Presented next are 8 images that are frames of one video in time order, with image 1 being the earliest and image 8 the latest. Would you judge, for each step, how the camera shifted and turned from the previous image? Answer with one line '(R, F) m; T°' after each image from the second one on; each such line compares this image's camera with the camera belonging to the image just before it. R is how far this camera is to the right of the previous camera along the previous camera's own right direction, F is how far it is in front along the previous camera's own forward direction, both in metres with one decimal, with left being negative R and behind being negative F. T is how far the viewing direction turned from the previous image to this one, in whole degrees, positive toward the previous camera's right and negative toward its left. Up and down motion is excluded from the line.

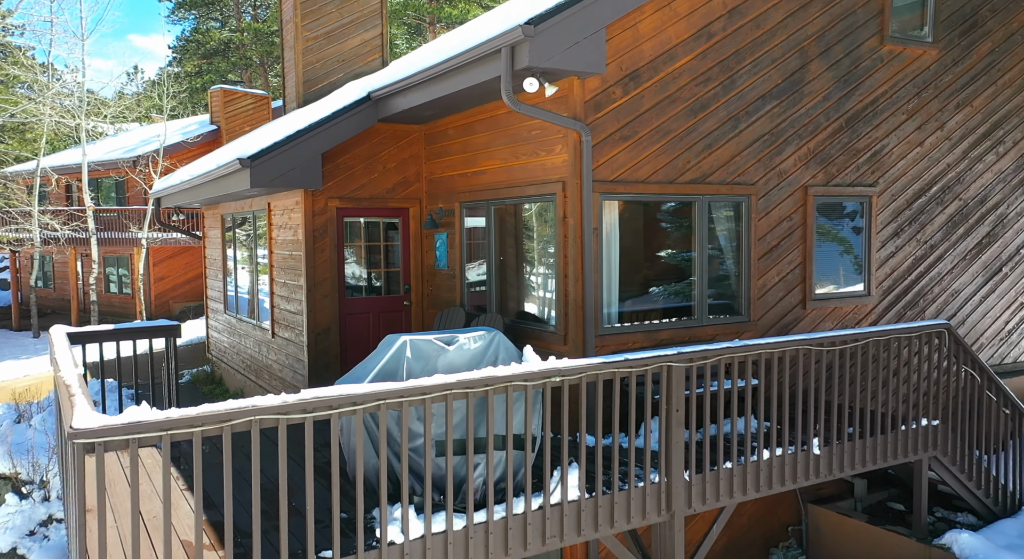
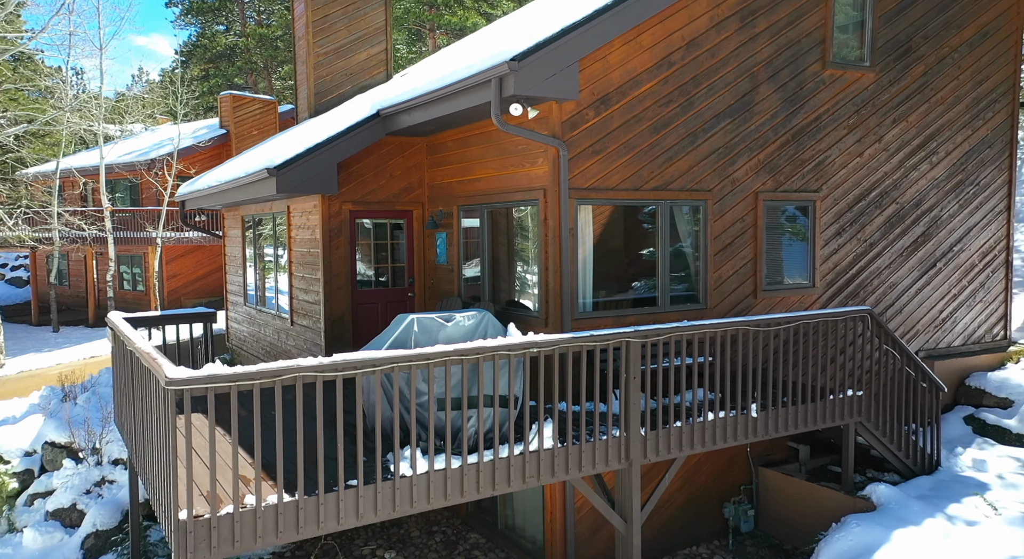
(+0.1, -1.3) m; 0°
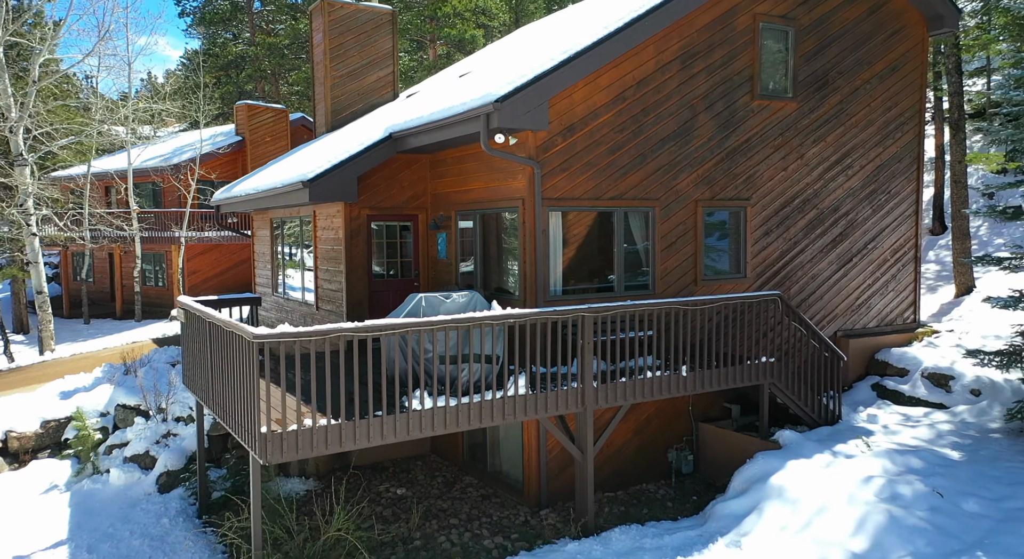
(+0.2, -2.2) m; 0°
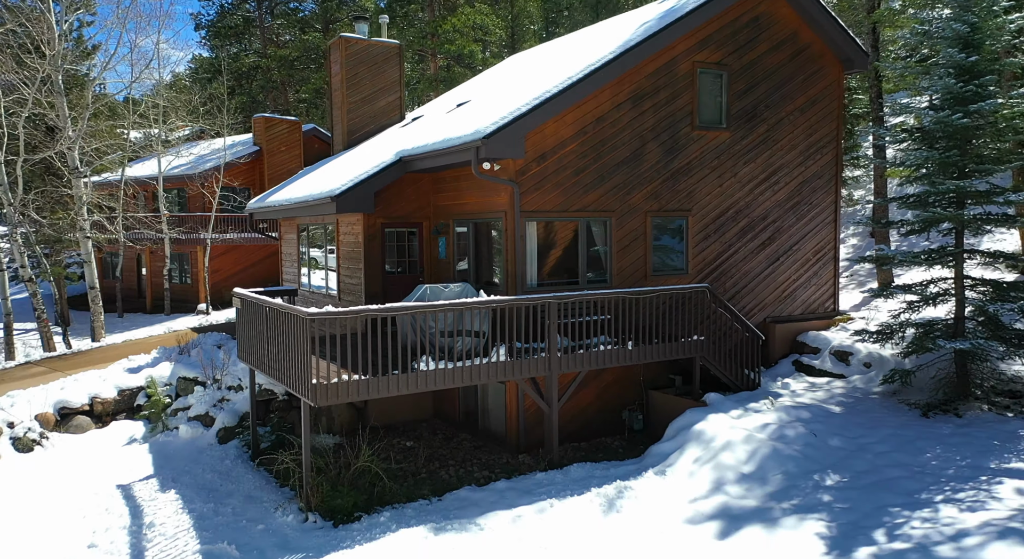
(+0.2, -2.8) m; 0°
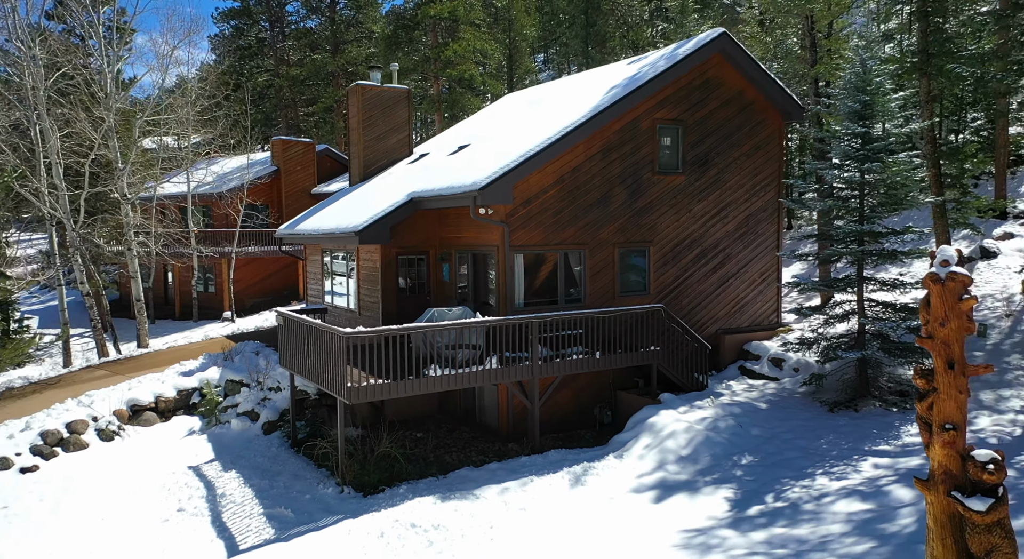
(+0.2, -3.0) m; 0°
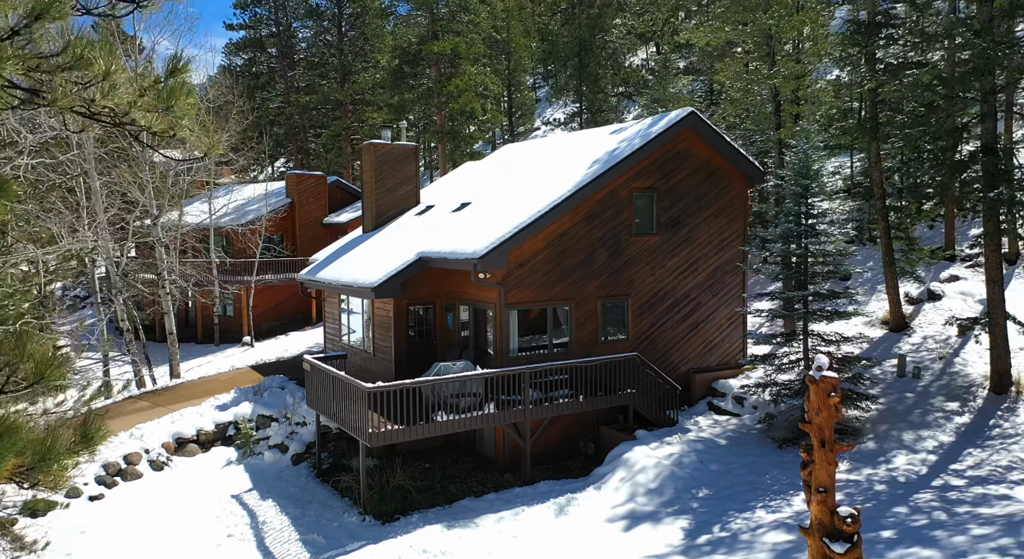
(+0.2, -2.6) m; 0°
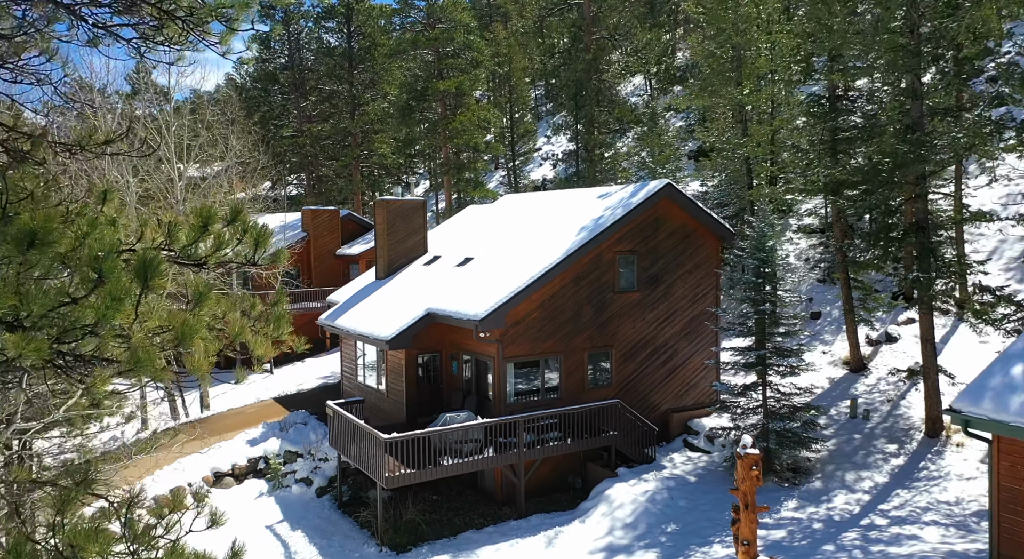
(+0.2, -2.7) m; 0°
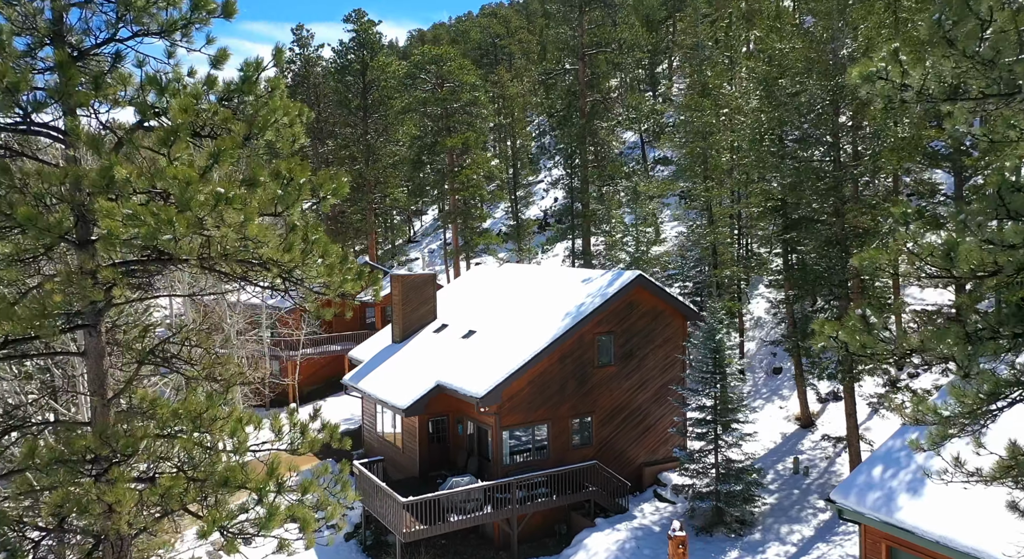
(+0.4, -4.3) m; -1°
